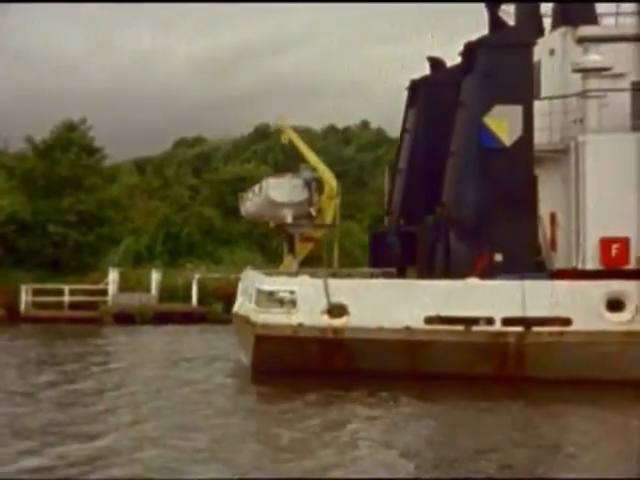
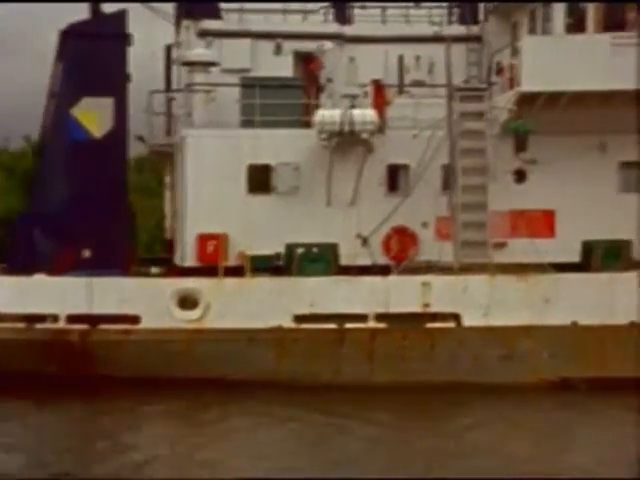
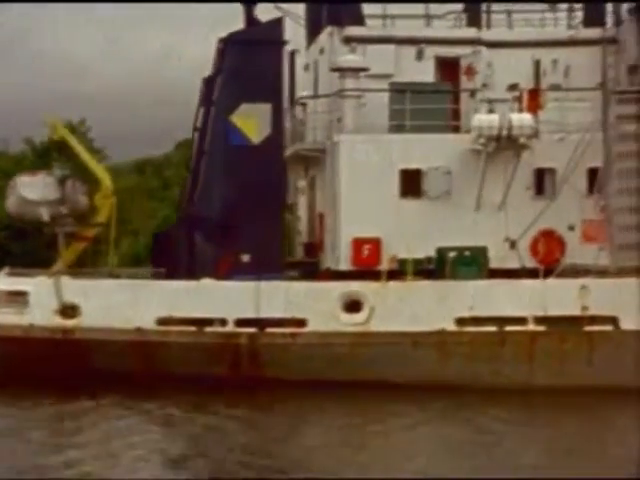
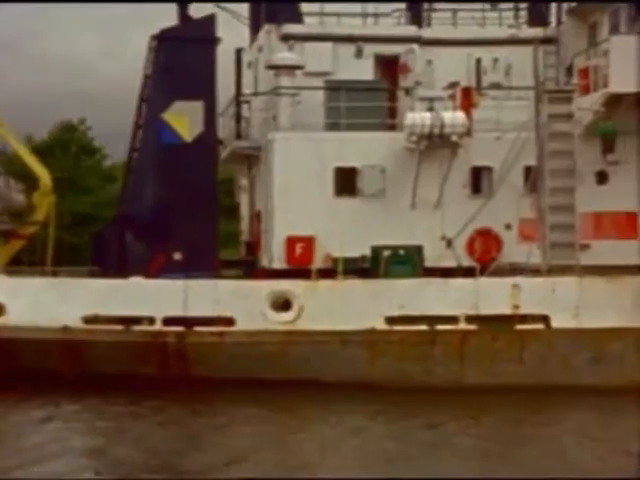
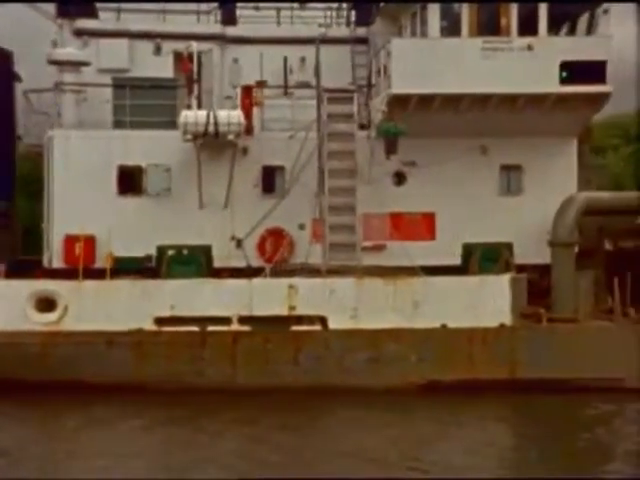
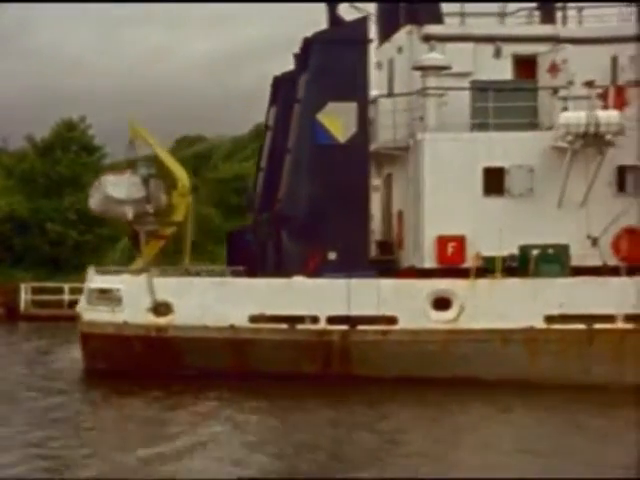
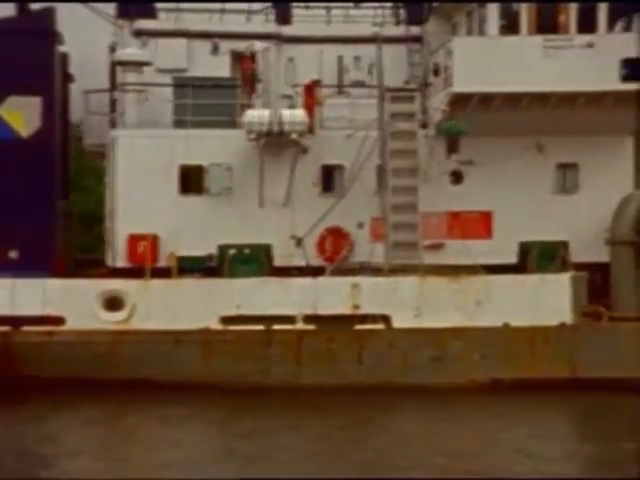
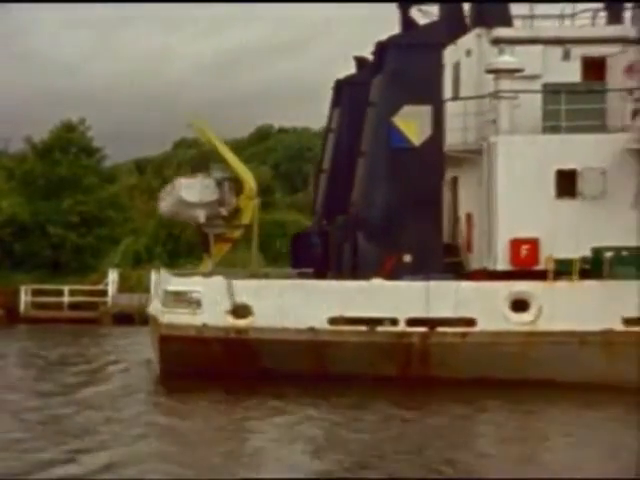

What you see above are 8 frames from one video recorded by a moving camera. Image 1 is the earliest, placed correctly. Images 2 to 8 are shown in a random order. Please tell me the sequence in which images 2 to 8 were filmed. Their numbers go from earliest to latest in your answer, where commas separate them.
8, 6, 3, 4, 2, 7, 5
